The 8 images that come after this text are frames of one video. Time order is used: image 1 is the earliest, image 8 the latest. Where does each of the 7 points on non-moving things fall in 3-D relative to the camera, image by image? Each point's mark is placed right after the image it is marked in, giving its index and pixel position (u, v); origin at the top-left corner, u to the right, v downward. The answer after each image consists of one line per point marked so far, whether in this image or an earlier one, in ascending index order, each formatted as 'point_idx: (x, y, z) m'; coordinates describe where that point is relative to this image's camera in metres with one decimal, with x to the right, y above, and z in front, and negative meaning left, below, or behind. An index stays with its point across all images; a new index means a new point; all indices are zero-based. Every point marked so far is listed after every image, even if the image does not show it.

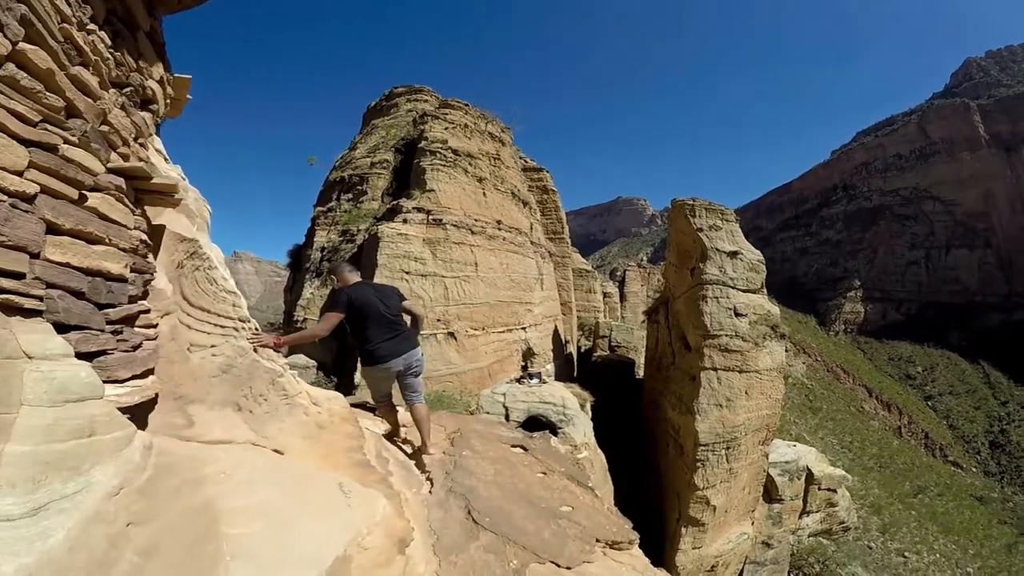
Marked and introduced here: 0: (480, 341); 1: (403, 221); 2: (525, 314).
0: (-0.8, -1.3, +12.8) m
1: (-2.3, +1.4, +11.2) m
2: (+0.4, -0.7, +15.2) m
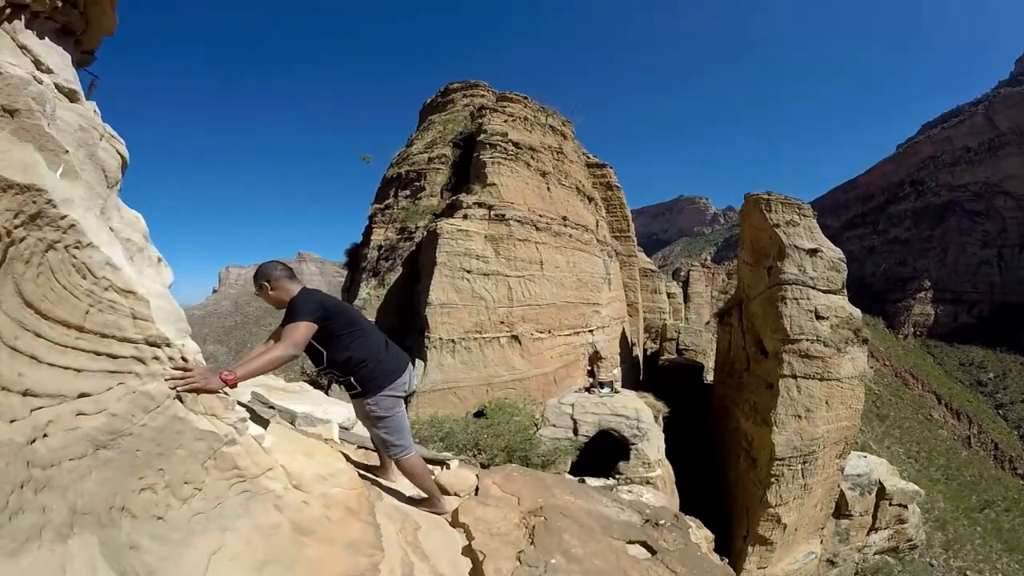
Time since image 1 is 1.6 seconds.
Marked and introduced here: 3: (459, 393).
0: (+0.8, -1.3, +12.0) m
1: (-0.9, +1.4, +10.5) m
2: (+2.2, -0.7, +14.2) m
3: (-1.0, -2.0, +10.2) m
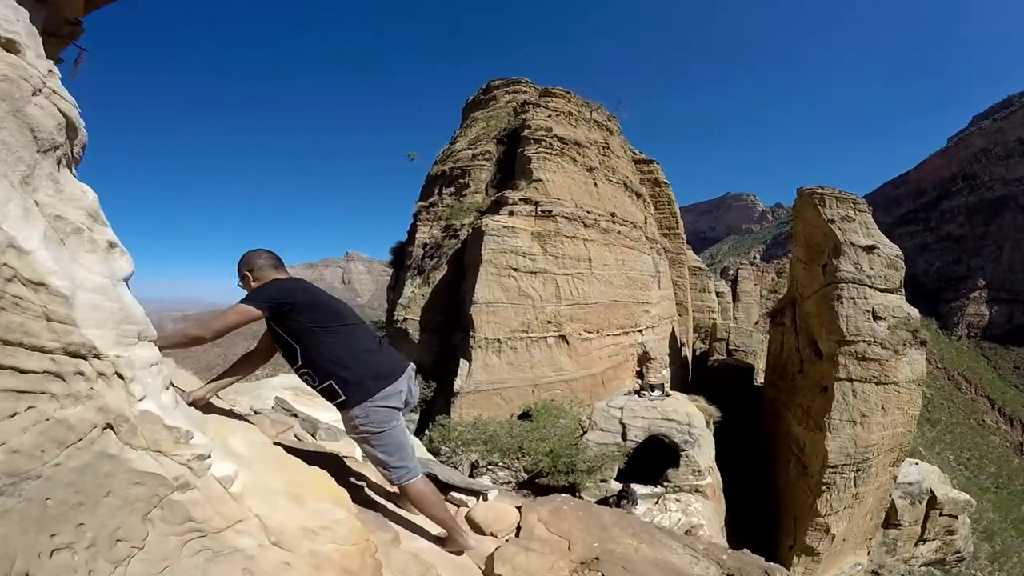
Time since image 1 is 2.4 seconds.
0: (+1.8, -1.3, +11.6) m
1: (0.0, +1.4, +10.3) m
2: (+3.4, -0.7, +13.7) m
3: (-0.2, -2.0, +9.9) m
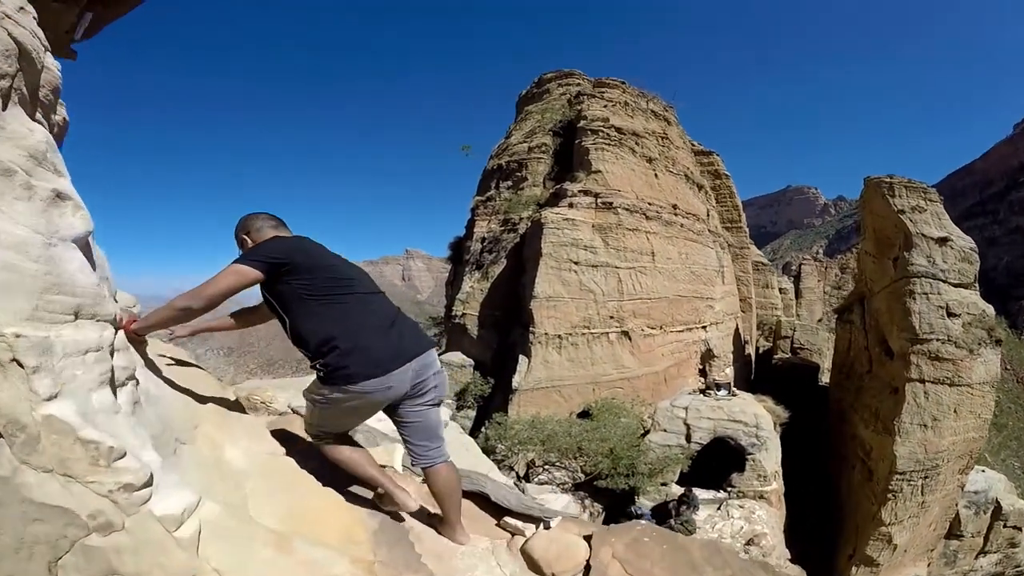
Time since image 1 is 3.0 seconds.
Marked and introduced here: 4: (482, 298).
0: (+3.0, -1.1, +11.1) m
1: (+1.1, +1.5, +10.0) m
2: (+4.8, -0.6, +13.0) m
3: (+0.9, -1.9, +9.7) m
4: (-0.6, -0.2, +10.8) m
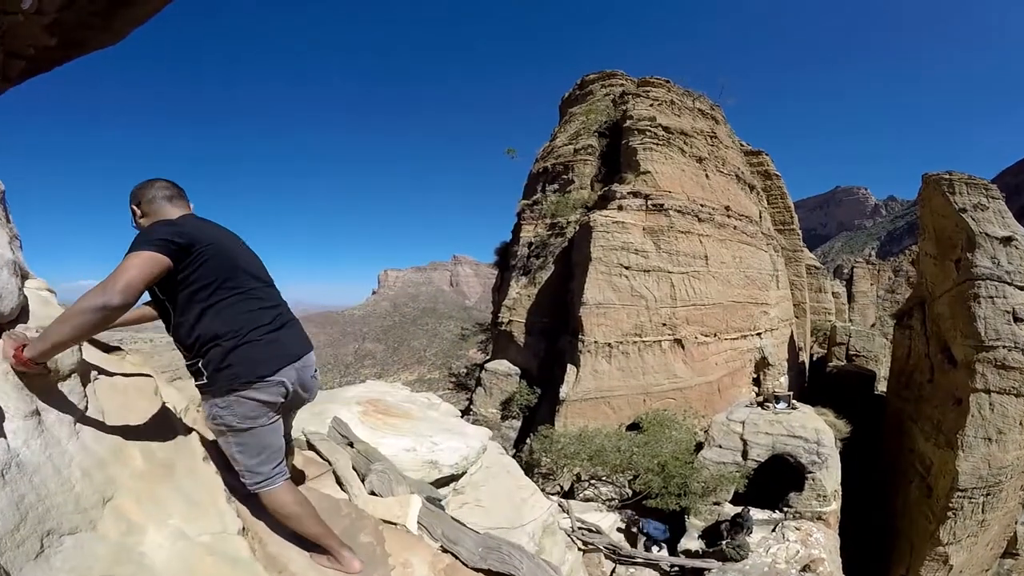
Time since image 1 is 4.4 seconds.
0: (+3.9, -1.2, +10.5) m
1: (+1.9, +1.4, +9.6) m
2: (+5.8, -0.7, +12.4) m
3: (+1.8, -2.0, +9.2) m
4: (+0.4, -0.3, +10.5) m
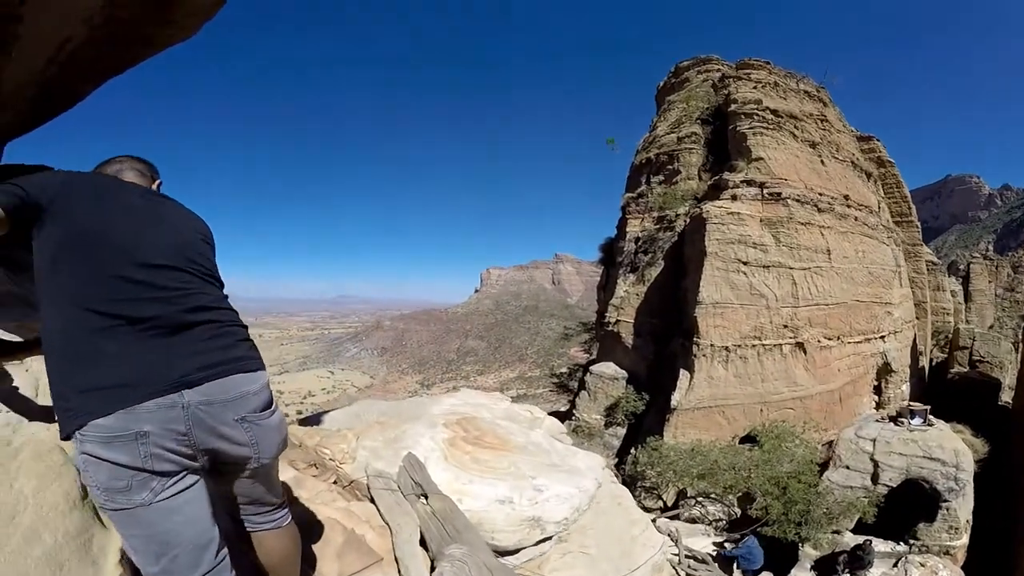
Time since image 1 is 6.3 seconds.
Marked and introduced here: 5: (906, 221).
0: (+5.8, -1.2, +9.4) m
1: (+3.6, +1.5, +8.7) m
2: (+7.9, -0.6, +11.0) m
3: (+3.5, -2.0, +8.4) m
4: (+2.2, -0.3, +9.9) m
5: (+12.6, +2.2, +16.6) m
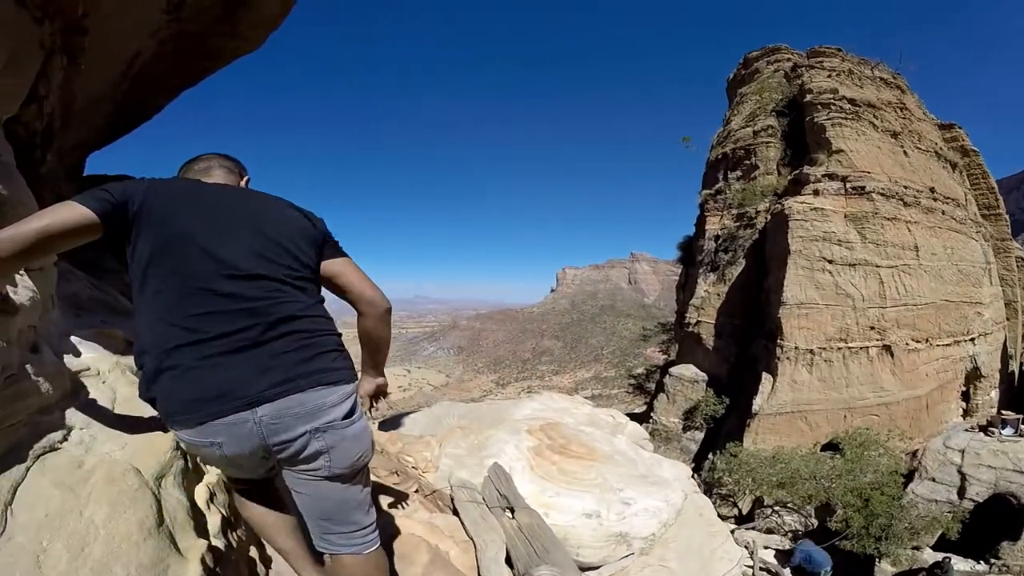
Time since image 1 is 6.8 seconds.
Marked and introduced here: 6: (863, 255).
0: (+6.9, -1.2, +8.8) m
1: (+4.7, +1.5, +8.3) m
2: (+9.1, -0.6, +10.2) m
3: (+4.5, -2.0, +8.0) m
4: (+3.4, -0.3, +9.6) m
5: (+14.3, +2.2, +15.3) m
6: (+5.4, +0.5, +8.1) m
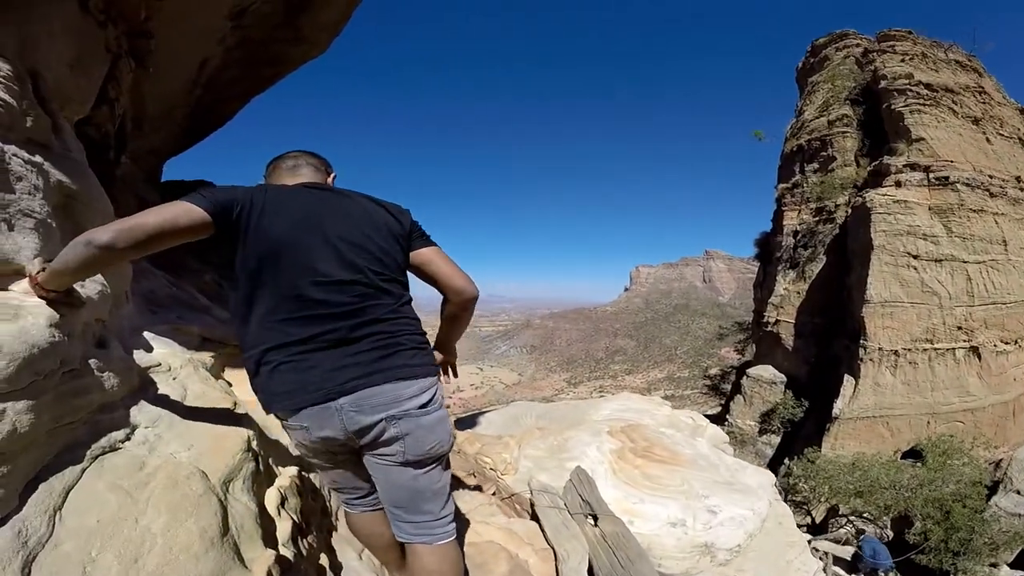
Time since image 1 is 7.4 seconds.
0: (+7.8, -1.1, +8.2) m
1: (+5.6, +1.5, +7.8) m
2: (+10.2, -0.6, +9.4) m
3: (+5.4, -1.9, +7.6) m
4: (+4.4, -0.3, +9.2) m
5: (+15.7, +2.3, +14.2) m
6: (+6.2, +0.5, +7.6) m
